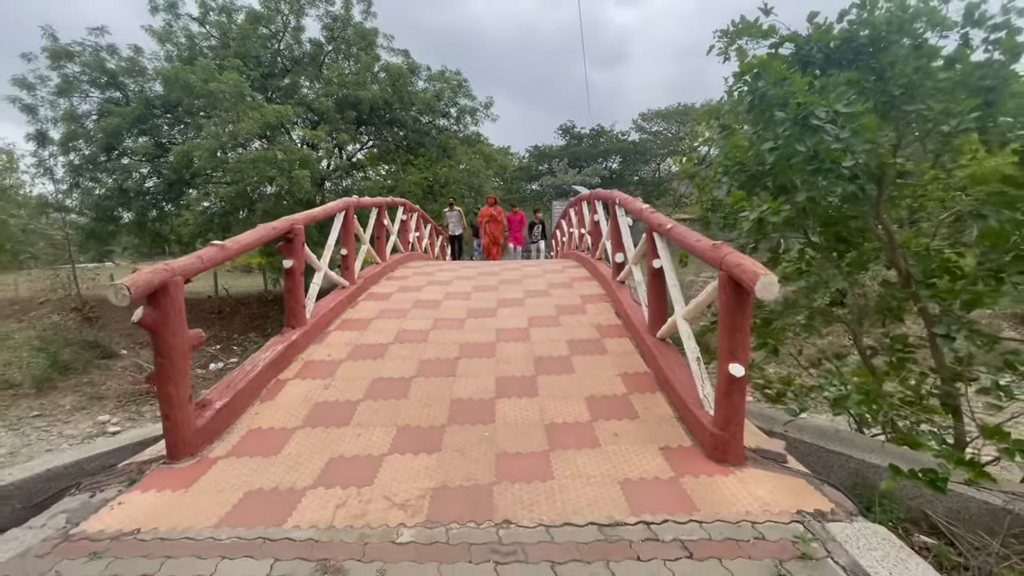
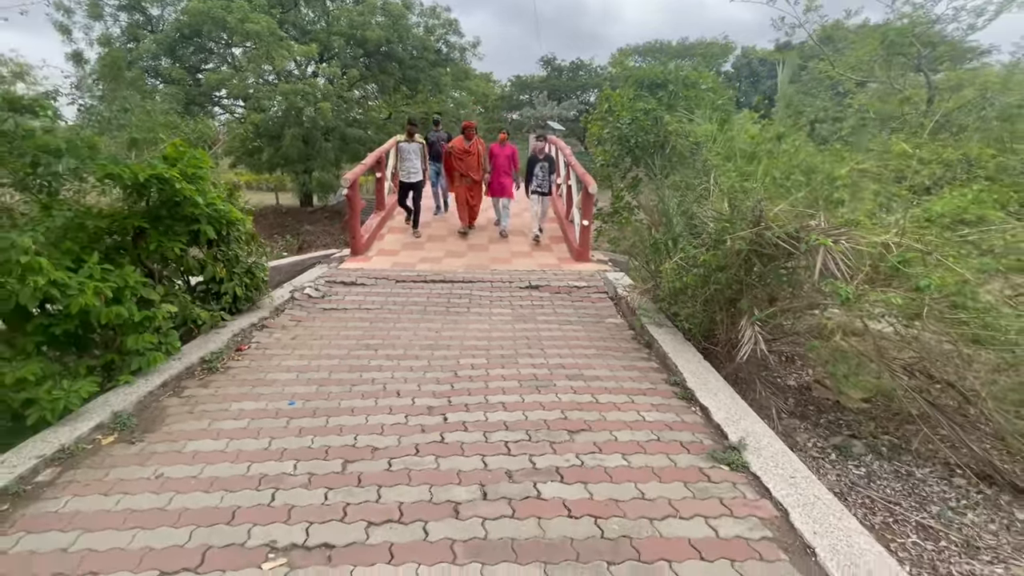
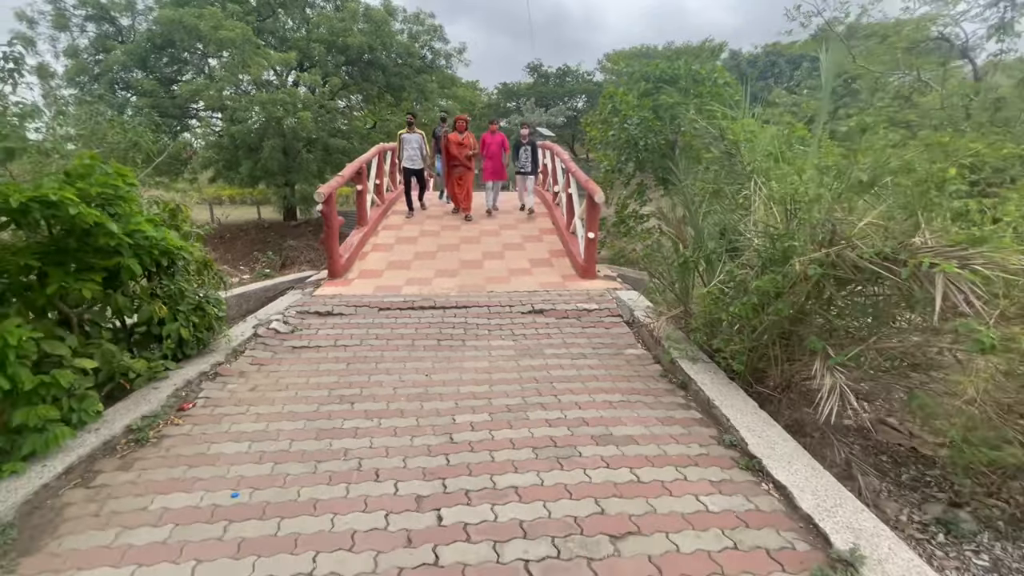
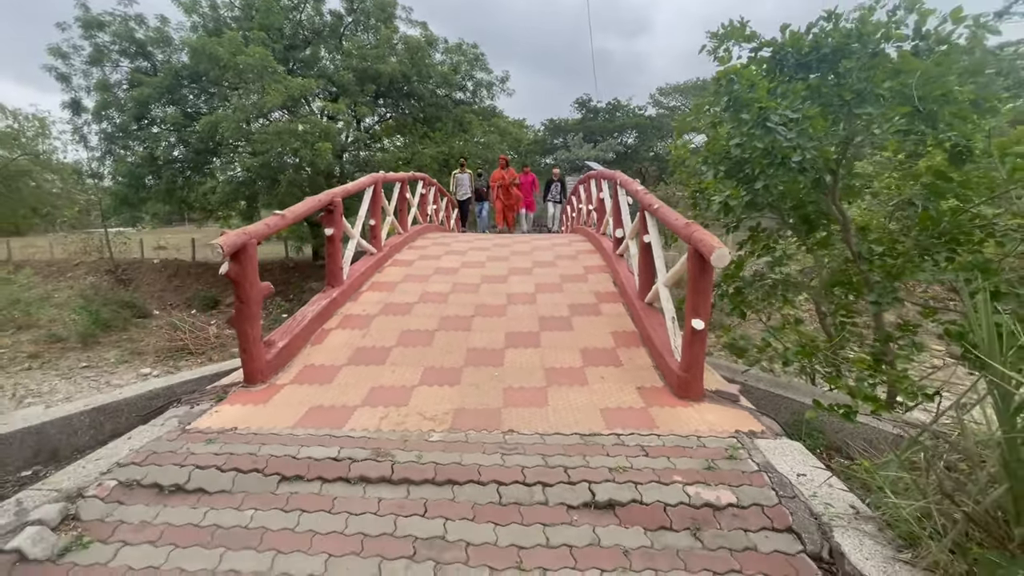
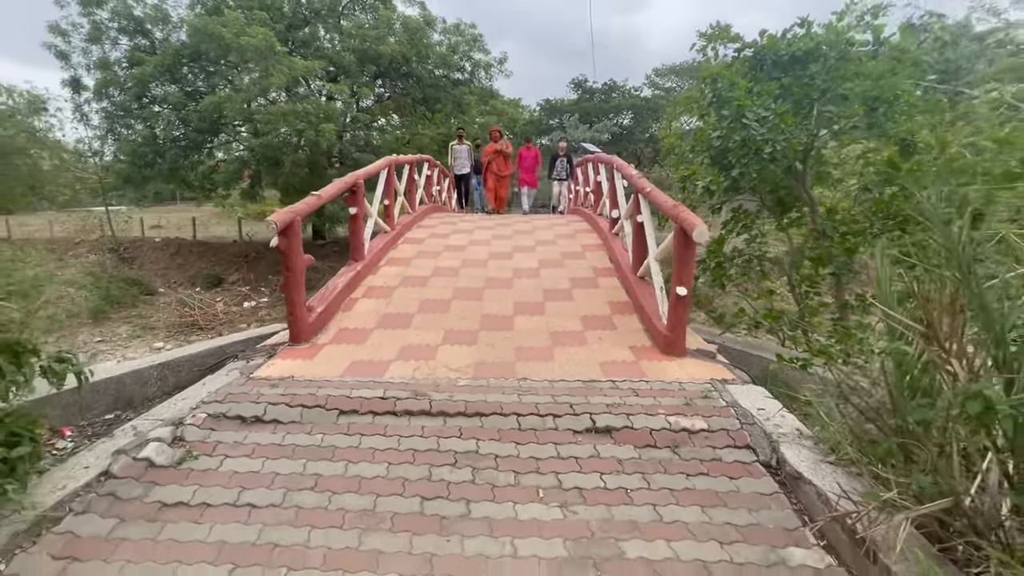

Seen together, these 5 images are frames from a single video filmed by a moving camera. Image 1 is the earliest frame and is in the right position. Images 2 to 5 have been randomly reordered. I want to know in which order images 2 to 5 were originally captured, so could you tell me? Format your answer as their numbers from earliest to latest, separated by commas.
4, 5, 3, 2
